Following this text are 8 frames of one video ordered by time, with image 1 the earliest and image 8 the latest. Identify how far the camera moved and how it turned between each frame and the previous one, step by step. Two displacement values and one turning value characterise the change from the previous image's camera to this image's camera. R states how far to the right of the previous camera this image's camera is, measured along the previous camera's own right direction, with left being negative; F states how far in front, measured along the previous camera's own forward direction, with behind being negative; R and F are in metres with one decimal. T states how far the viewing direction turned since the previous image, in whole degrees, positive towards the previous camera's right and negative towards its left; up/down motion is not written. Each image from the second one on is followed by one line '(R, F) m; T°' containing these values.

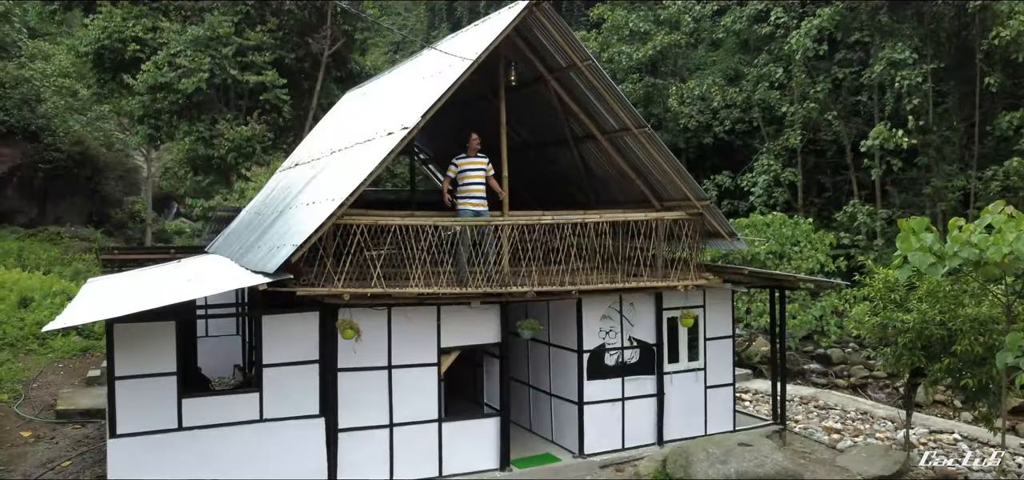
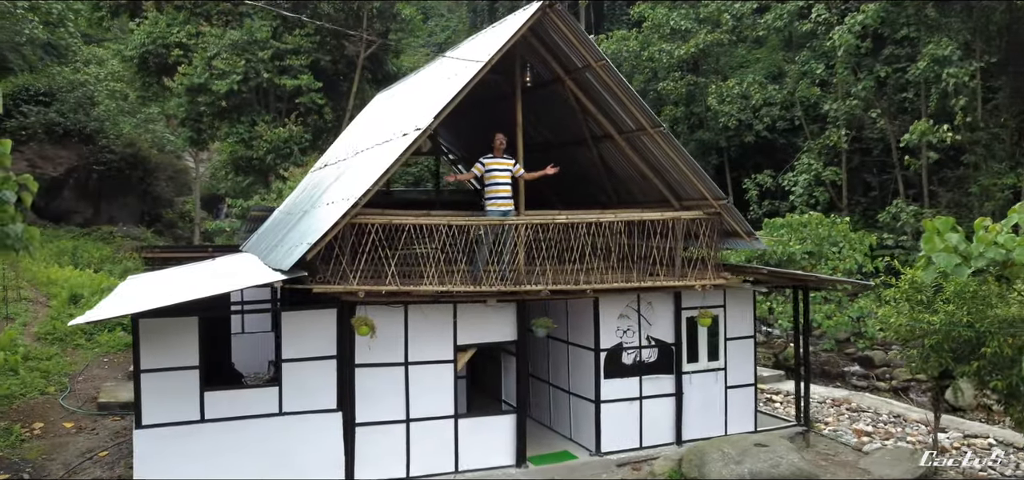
(+0.3, -0.1) m; -3°
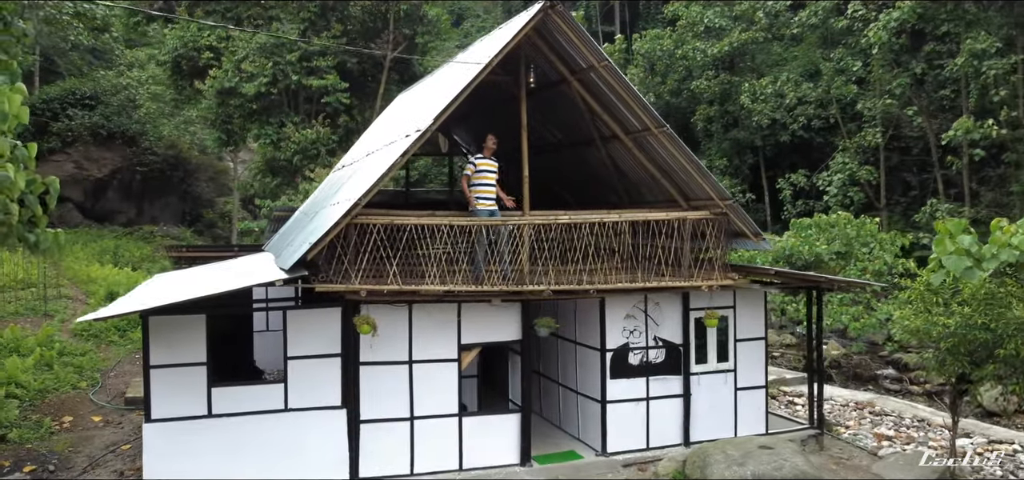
(+0.4, 0.0) m; -3°
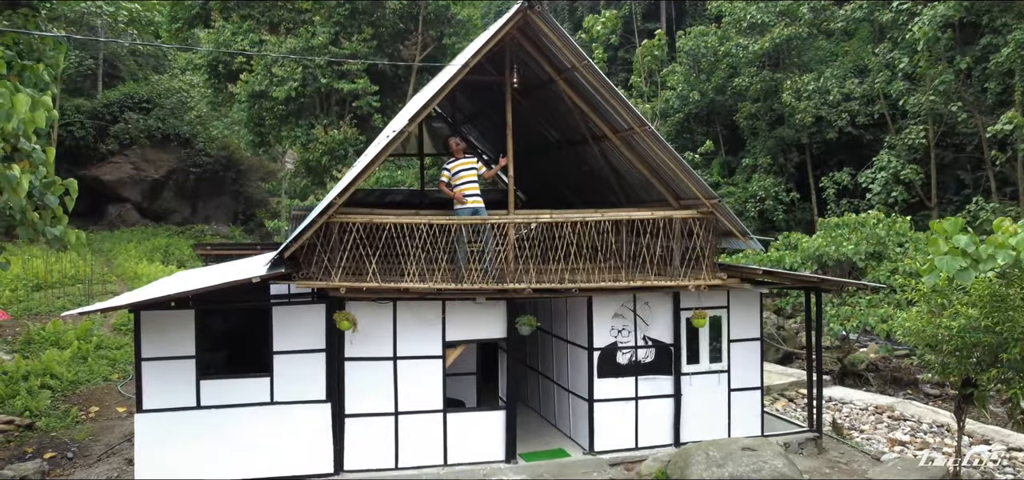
(+0.7, -0.1) m; -3°
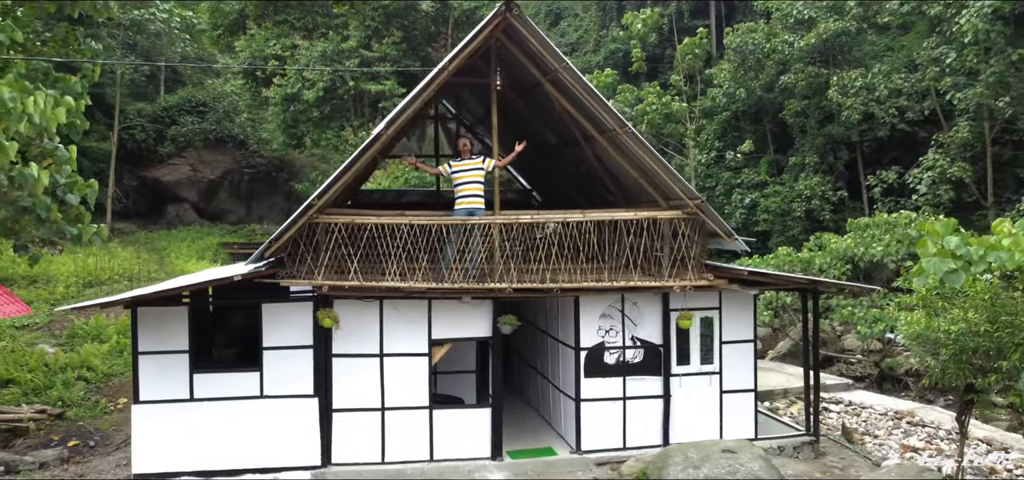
(+0.8, -0.1) m; -4°
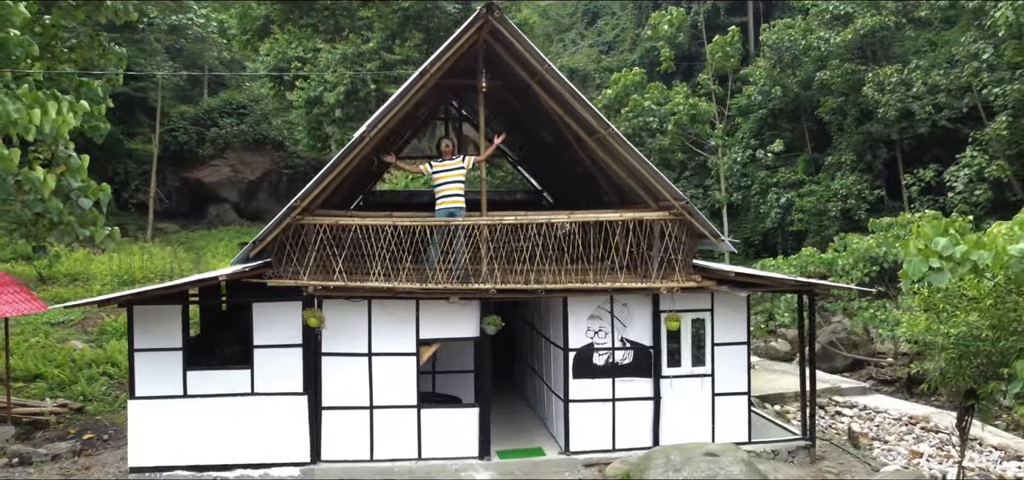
(+0.6, 0.0) m; -3°
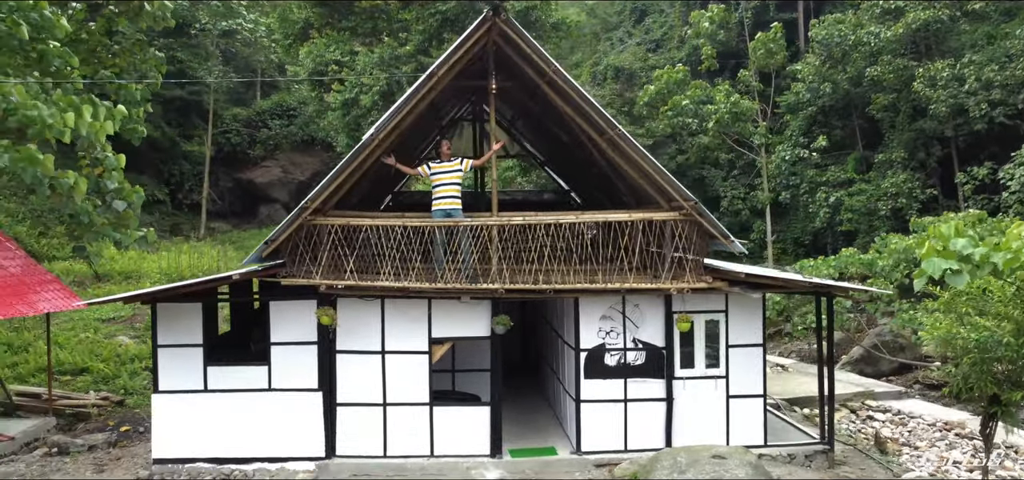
(+0.4, -0.1) m; -3°
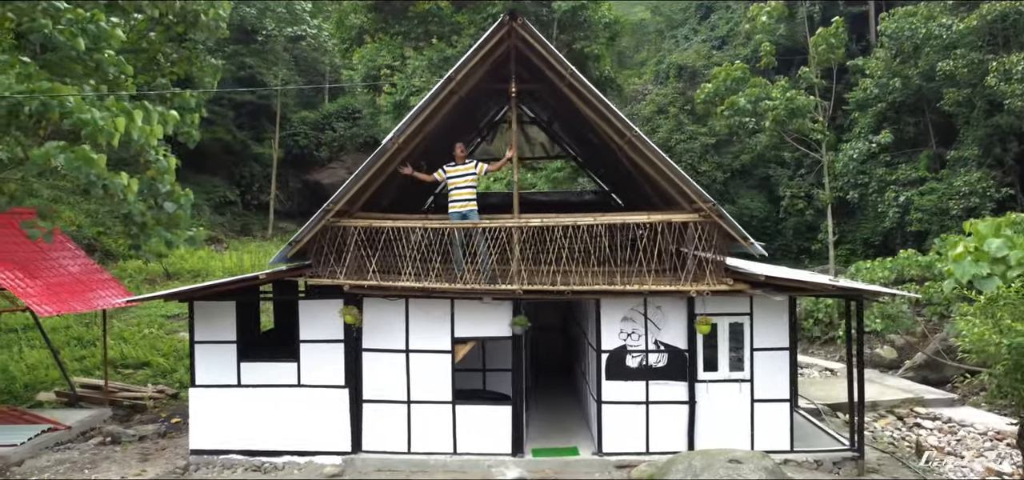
(+0.5, -0.1) m; -5°
